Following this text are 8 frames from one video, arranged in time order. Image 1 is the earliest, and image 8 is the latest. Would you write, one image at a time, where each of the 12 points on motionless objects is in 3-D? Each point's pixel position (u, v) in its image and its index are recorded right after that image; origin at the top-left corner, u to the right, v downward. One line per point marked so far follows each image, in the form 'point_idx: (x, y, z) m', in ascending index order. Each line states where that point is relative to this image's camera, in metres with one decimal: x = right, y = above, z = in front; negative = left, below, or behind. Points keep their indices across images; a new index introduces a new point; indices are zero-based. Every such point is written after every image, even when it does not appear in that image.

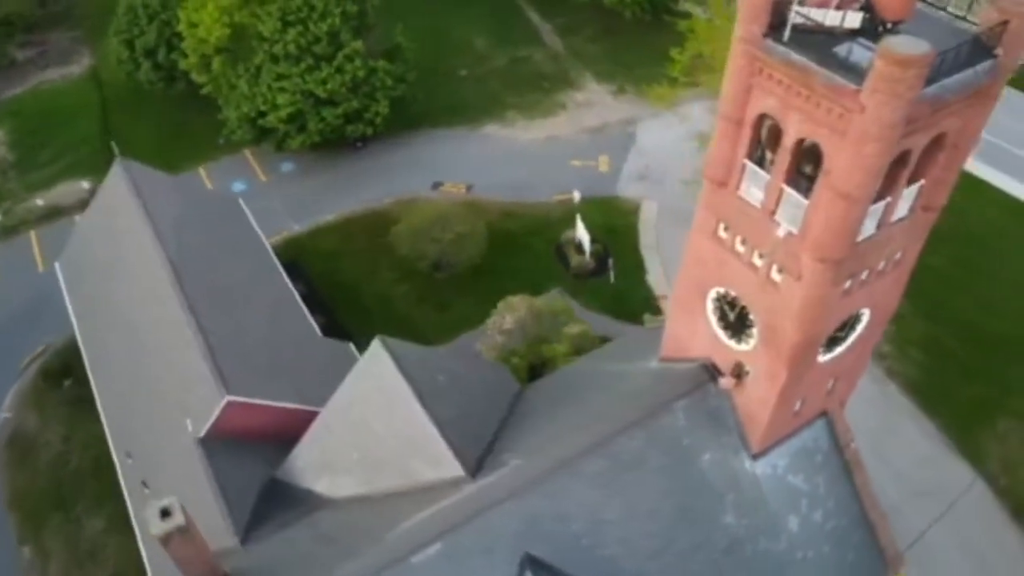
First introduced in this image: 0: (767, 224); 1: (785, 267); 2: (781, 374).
0: (+5.4, +1.3, +15.9) m
1: (+5.8, +0.4, +15.8) m
2: (+6.2, -2.0, +17.4) m
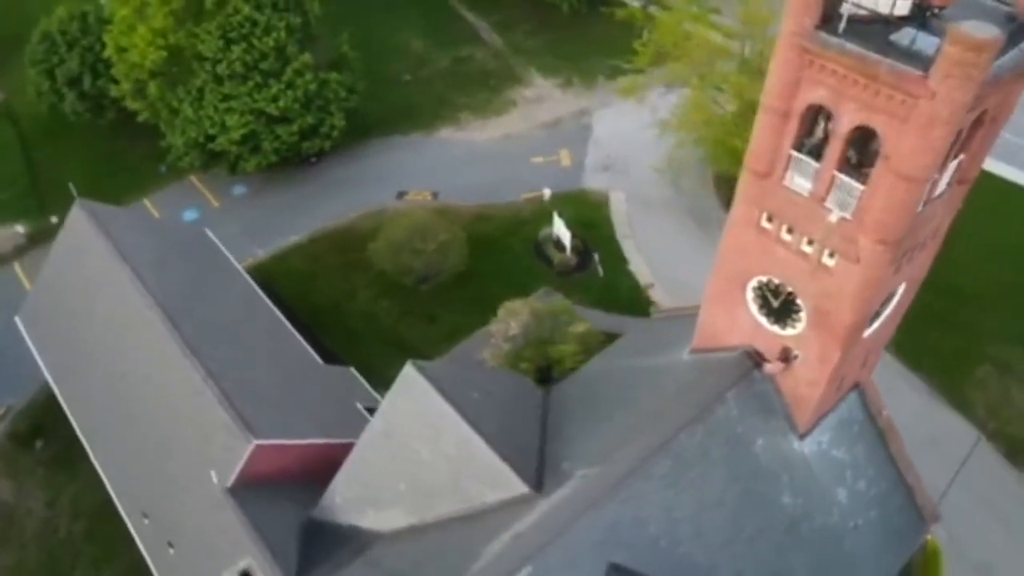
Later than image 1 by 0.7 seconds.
0: (+6.6, +1.7, +16.2) m
1: (+7.1, +0.8, +16.2) m
2: (+7.6, -1.6, +17.8) m
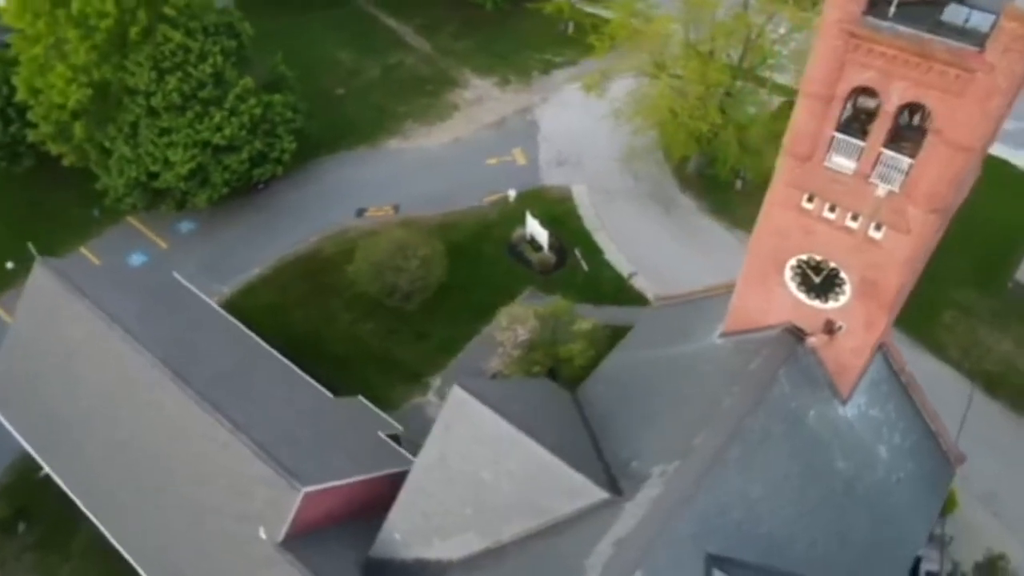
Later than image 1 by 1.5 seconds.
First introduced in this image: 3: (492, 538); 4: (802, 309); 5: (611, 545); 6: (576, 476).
0: (+7.9, +2.3, +16.9) m
1: (+8.5, +1.4, +16.9) m
2: (+9.1, -0.8, +18.7) m
3: (-0.5, -6.6, +19.9) m
4: (+7.6, -0.6, +19.9) m
5: (+2.3, -5.8, +16.9) m
6: (+1.6, -4.7, +19.1) m
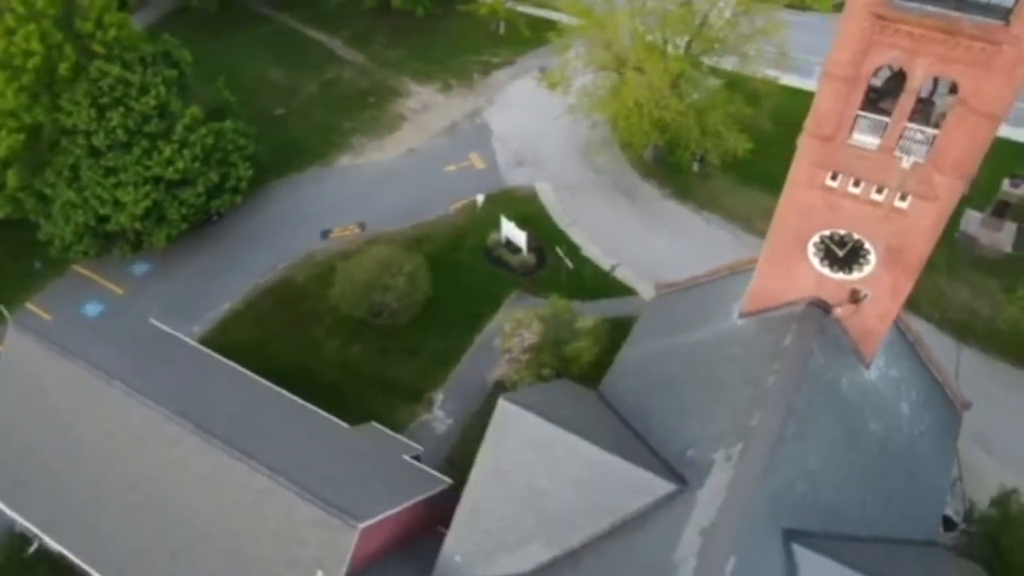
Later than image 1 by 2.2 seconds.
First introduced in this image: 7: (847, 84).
0: (+8.9, +3.0, +17.8) m
1: (+9.5, +2.2, +17.8) m
2: (+10.2, +0.1, +19.6) m
3: (+1.2, -6.8, +19.9) m
4: (+8.6, +0.1, +20.7) m
5: (+4.3, -5.6, +17.2) m
6: (+3.3, -4.7, +19.2) m
7: (+7.6, +4.6, +17.1) m
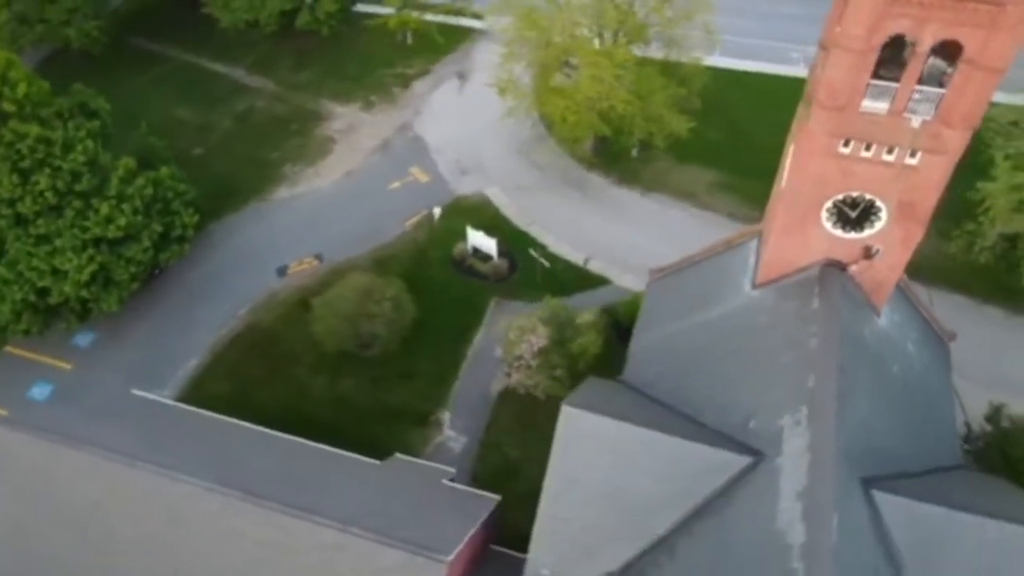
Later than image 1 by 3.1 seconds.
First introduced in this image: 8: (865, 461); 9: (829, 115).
0: (+9.8, +4.2, +19.1) m
1: (+10.5, +3.5, +19.3) m
2: (+11.3, +1.5, +21.2) m
3: (+3.6, -6.7, +20.2) m
4: (+9.6, +1.3, +22.0) m
5: (+6.8, -5.1, +18.0) m
6: (+5.3, -4.3, +19.8) m
7: (+8.4, +5.6, +18.3) m
8: (+9.2, -4.6, +19.8) m
9: (+8.2, +4.4, +19.4) m
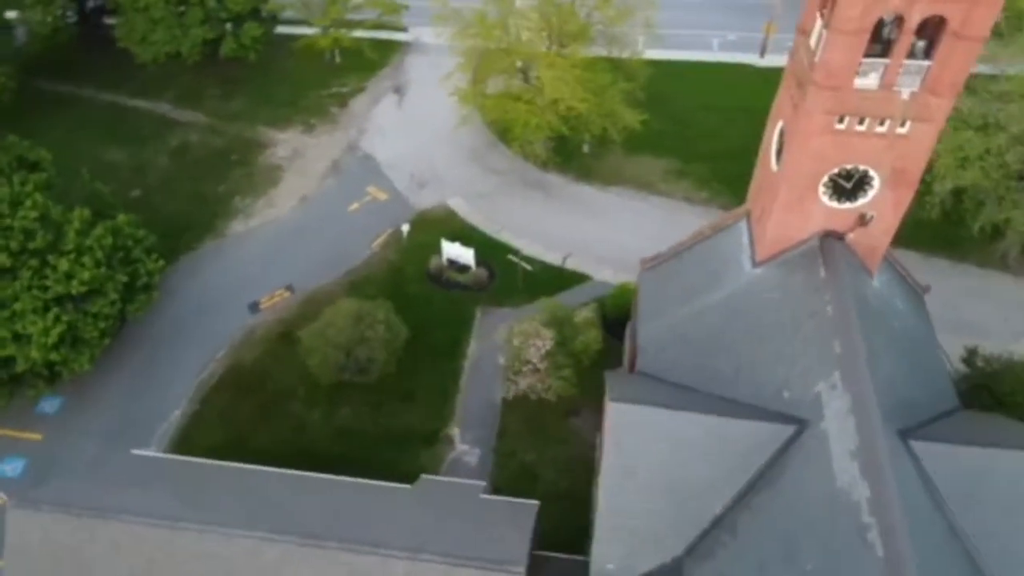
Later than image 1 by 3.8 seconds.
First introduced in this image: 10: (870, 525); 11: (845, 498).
0: (+10.3, +5.2, +20.5) m
1: (+11.0, +4.7, +20.8) m
2: (+11.8, +2.7, +22.7) m
3: (+5.3, -6.3, +20.9) m
4: (+10.0, +2.3, +23.3) m
5: (+8.5, -4.3, +19.0) m
6: (+6.8, -3.7, +20.7) m
7: (+8.8, +6.4, +19.5) m
8: (+10.7, -3.6, +21.1) m
9: (+8.6, +5.2, +20.5) m
10: (+8.3, -5.5, +17.6) m
11: (+8.2, -5.1, +18.5) m
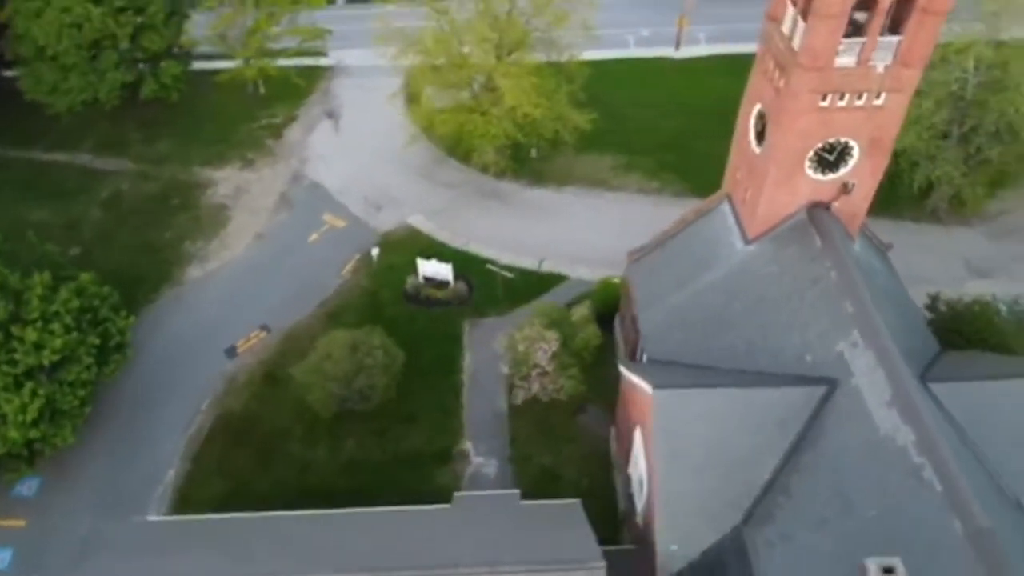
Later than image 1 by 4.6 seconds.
0: (+10.5, +6.4, +22.2) m
1: (+11.3, +5.9, +22.6) m
2: (+12.0, +4.0, +24.6) m
3: (+7.0, -5.7, +21.9) m
4: (+10.2, +3.4, +25.0) m
5: (+10.2, -3.3, +20.5) m
6: (+8.2, -3.0, +21.9) m
7: (+9.0, +7.4, +21.0) m
8: (+11.9, -2.3, +22.8) m
9: (+8.8, +6.2, +22.0) m
10: (+10.3, -4.5, +19.0) m
11: (+10.0, -4.1, +19.9) m
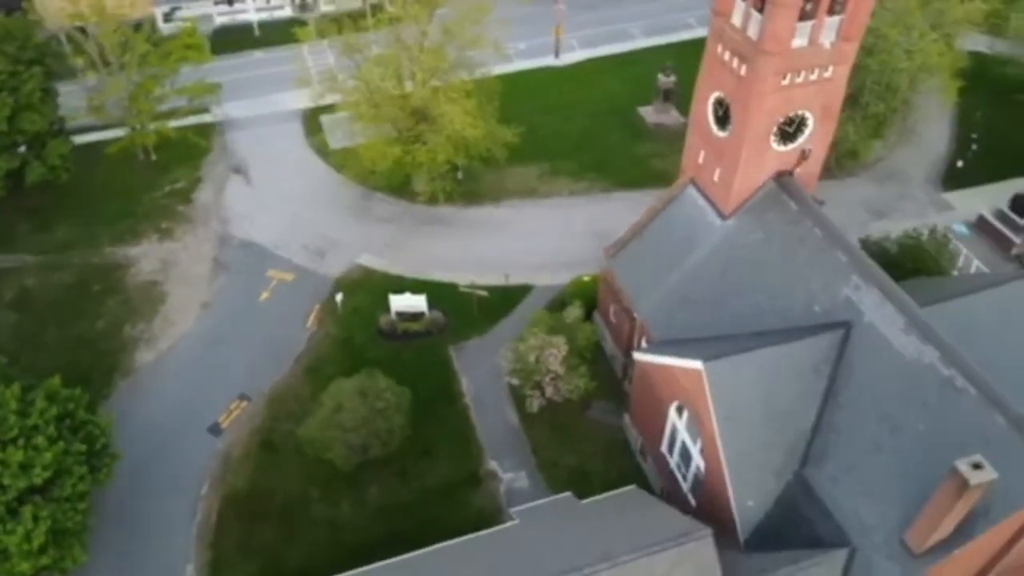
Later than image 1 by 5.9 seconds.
0: (+10.2, +7.9, +25.2) m
1: (+11.0, +7.7, +25.7) m
2: (+11.7, +5.8, +27.8) m
3: (+9.3, -4.5, +24.1) m
4: (+10.1, +4.8, +27.8) m
5: (+12.1, -1.5, +23.4) m
6: (+9.9, -1.6, +24.4) m
7: (+8.8, +8.8, +23.7) m
8: (+13.2, -0.3, +26.0) m
9: (+8.7, +7.5, +24.7) m
10: (+12.8, -2.6, +22.0) m
11: (+12.2, -2.3, +22.7) m
